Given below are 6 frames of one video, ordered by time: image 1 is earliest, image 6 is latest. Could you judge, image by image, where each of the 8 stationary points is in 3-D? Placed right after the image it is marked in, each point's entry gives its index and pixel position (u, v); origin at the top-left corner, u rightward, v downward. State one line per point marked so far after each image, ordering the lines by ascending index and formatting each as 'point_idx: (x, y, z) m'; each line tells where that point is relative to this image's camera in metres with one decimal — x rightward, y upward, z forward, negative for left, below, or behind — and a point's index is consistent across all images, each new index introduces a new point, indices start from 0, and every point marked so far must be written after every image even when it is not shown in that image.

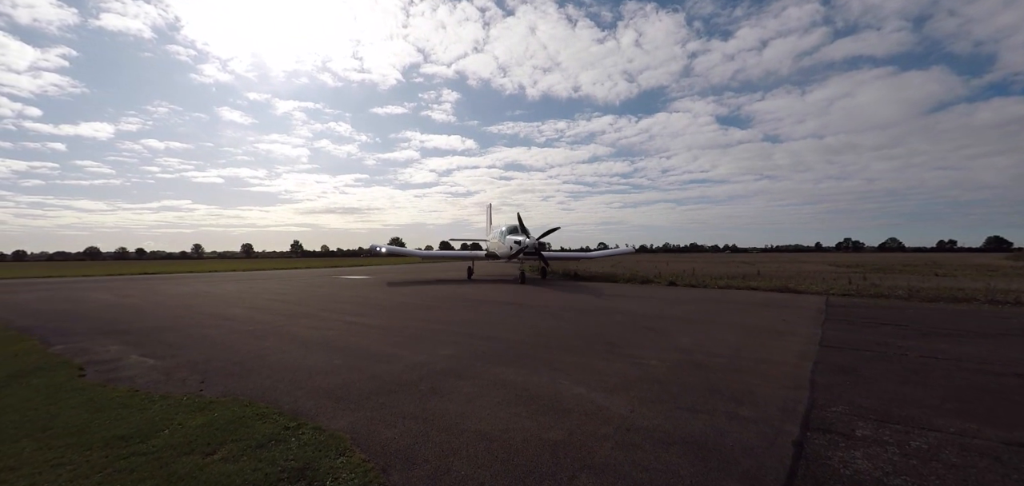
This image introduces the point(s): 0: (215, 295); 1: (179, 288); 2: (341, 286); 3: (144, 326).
0: (-8.7, -1.5, +11.3) m
1: (-12.4, -1.7, +14.3) m
2: (-6.8, -1.8, +15.4) m
3: (-6.3, -1.4, +6.5) m
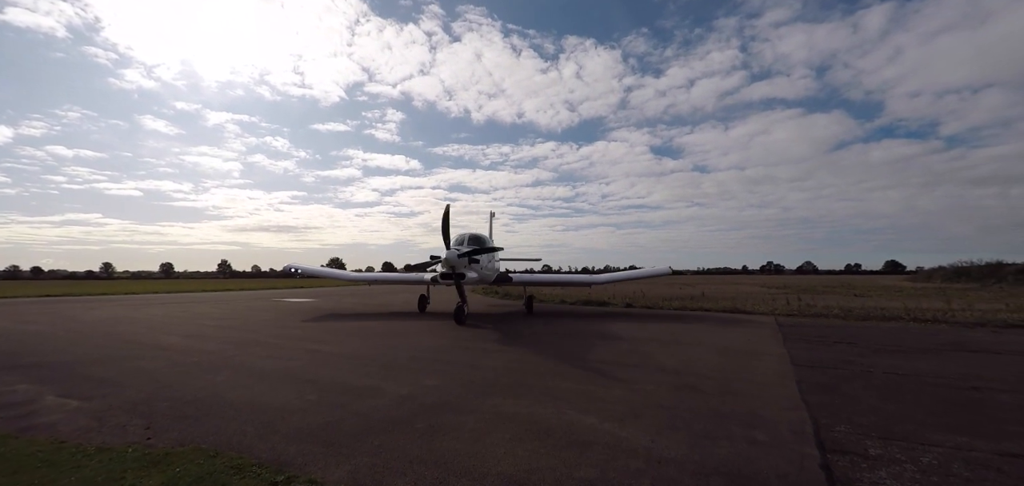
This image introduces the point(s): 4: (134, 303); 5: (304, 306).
0: (-9.6, -2.0, +10.0) m
1: (-13.6, -2.3, +12.5) m
2: (-8.1, -2.5, +14.2) m
3: (-6.6, -1.7, +5.5) m
4: (-15.5, -2.4, +15.8) m
5: (-8.7, -2.6, +16.1) m
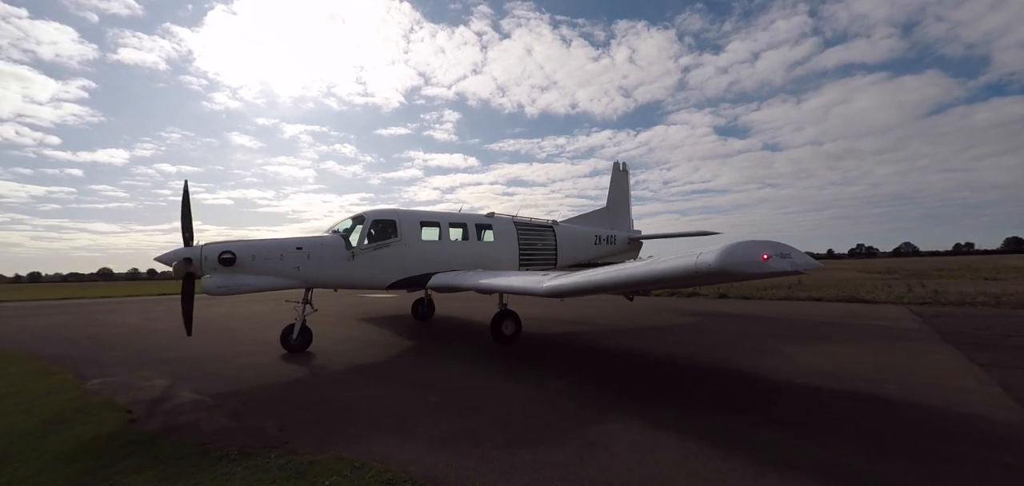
0: (-7.5, -2.1, +10.8) m
1: (-11.2, -2.4, +13.8) m
2: (-5.5, -2.4, +14.8) m
3: (-5.1, -1.7, +6.0) m
4: (-12.6, -2.6, +17.4) m
5: (-5.8, -2.5, +16.8) m
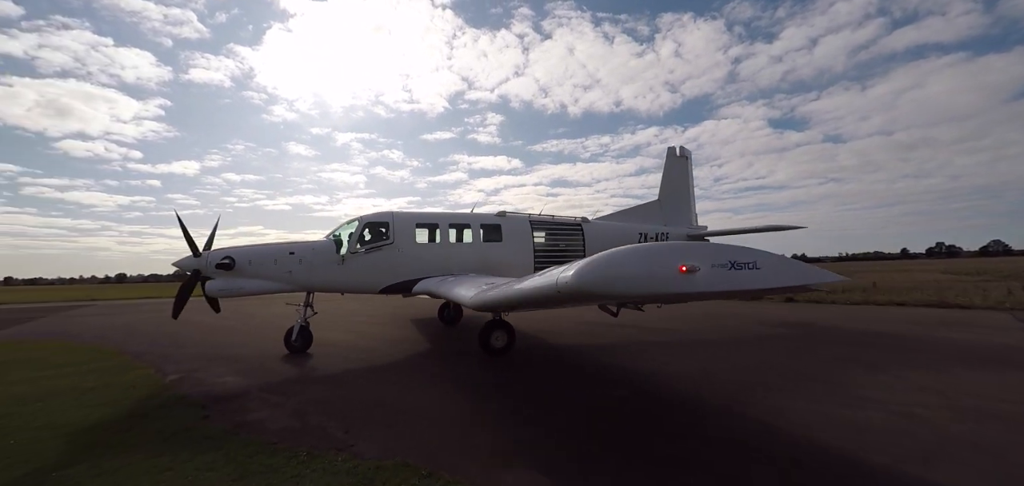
0: (-6.1, -2.2, +11.2) m
1: (-9.4, -2.5, +14.6) m
2: (-3.6, -2.5, +15.0) m
3: (-4.2, -1.8, +6.2) m
4: (-10.5, -2.7, +18.3) m
5: (-3.8, -2.7, +17.0) m
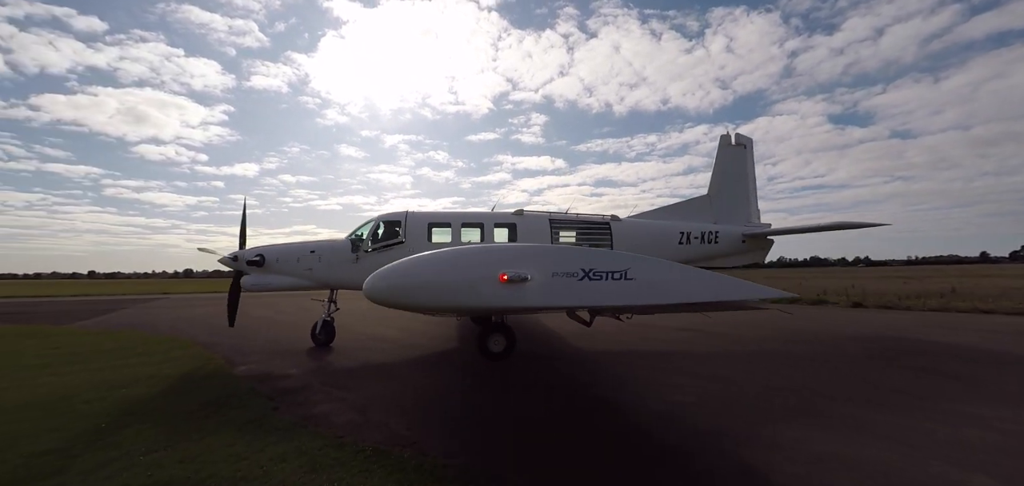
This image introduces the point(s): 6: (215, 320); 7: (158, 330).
0: (-4.5, -2.2, +11.7) m
1: (-7.5, -2.5, +15.3) m
2: (-1.7, -2.5, +15.2) m
3: (-3.1, -1.8, +6.5) m
4: (-8.3, -2.6, +19.1) m
5: (-1.7, -2.7, +17.2) m
6: (-10.2, -2.6, +14.1) m
7: (-13.1, -3.2, +14.3) m
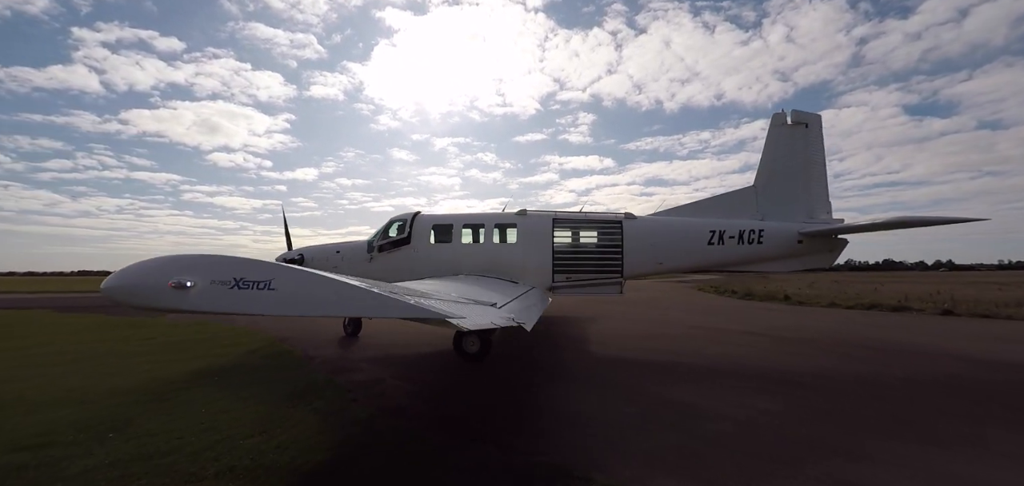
0: (-2.7, -2.1, +12.2) m
1: (-5.3, -2.4, +16.0) m
2: (+0.4, -2.5, +15.4) m
3: (-1.8, -1.7, +6.8) m
4: (-5.7, -2.6, +19.9) m
5: (+0.6, -2.6, +17.4) m
6: (-8.1, -2.6, +15.1) m
7: (-11.0, -3.1, +15.6) m
